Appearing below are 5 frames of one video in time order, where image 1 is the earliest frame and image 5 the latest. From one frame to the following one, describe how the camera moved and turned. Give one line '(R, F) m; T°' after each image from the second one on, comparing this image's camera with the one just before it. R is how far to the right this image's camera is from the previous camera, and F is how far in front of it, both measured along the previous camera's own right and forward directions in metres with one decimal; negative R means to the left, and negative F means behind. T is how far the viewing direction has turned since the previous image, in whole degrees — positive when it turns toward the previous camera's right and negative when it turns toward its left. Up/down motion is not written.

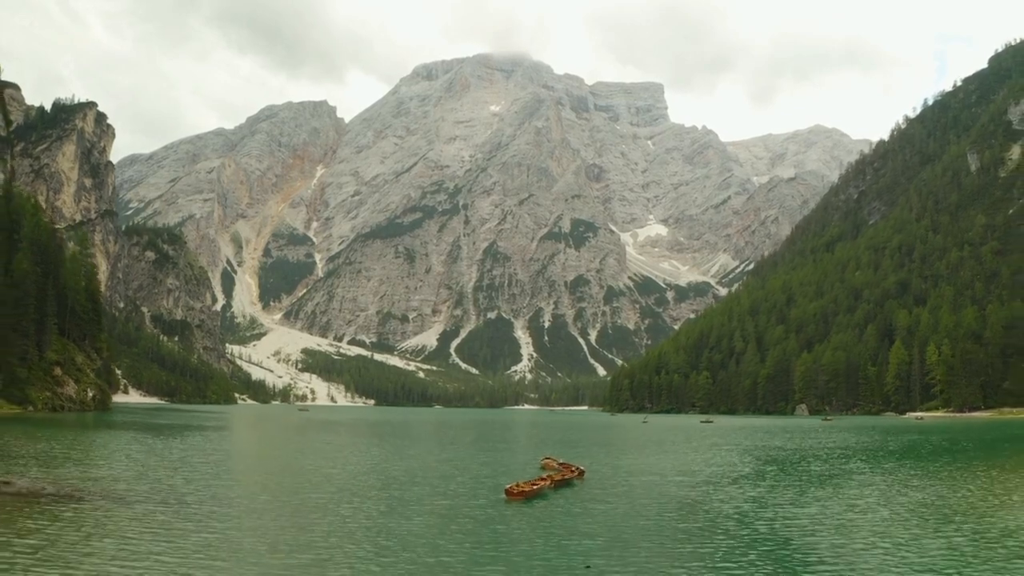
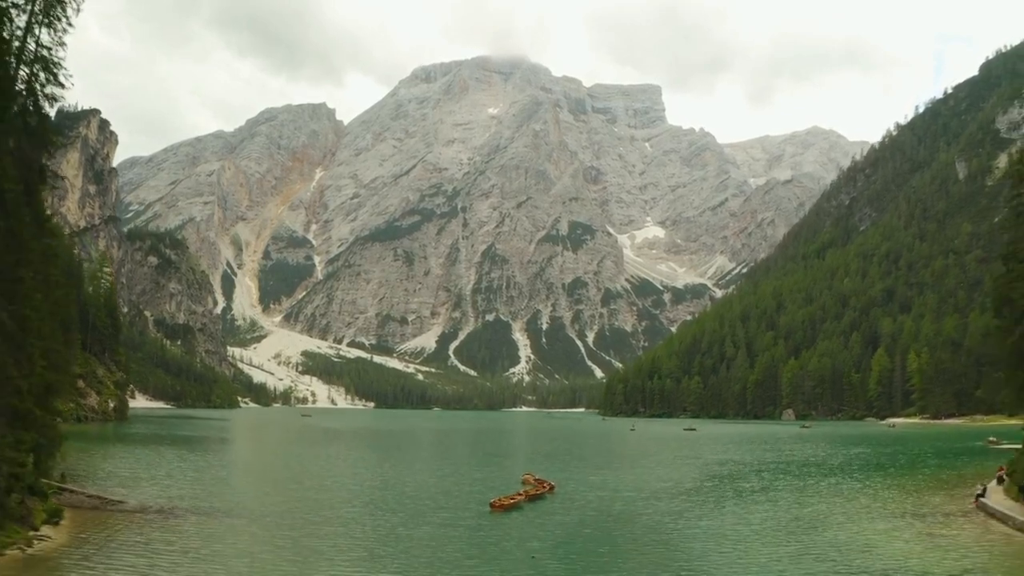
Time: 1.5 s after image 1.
(+0.7, -7.8) m; 0°
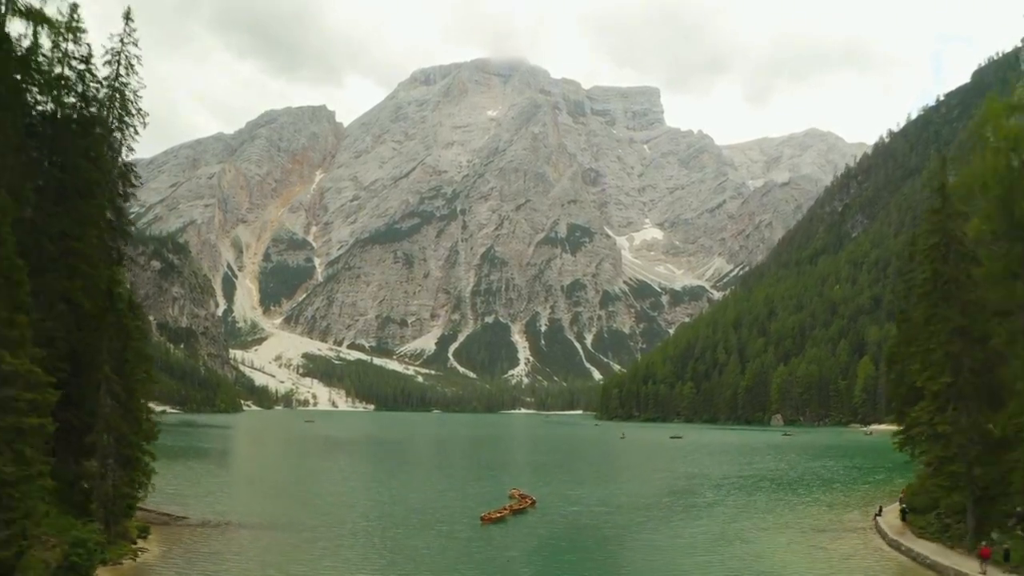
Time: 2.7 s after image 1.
(+0.7, -7.4) m; 0°
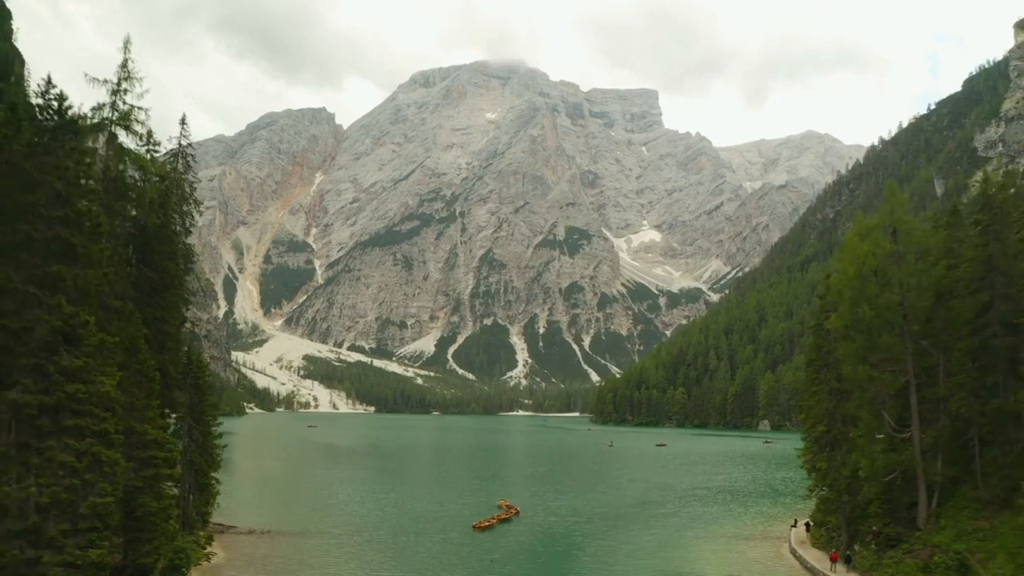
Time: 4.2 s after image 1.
(+0.8, -8.9) m; 0°
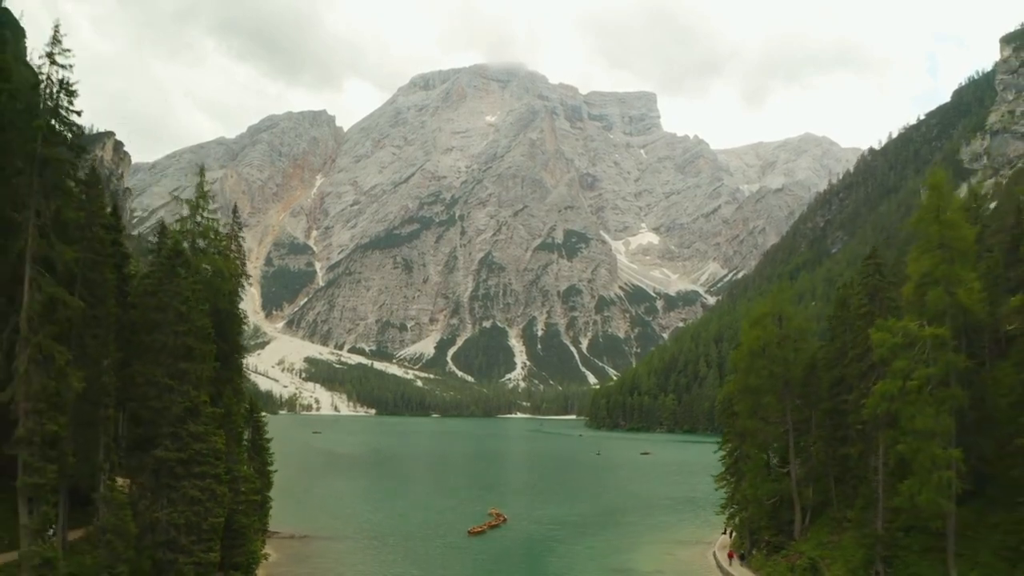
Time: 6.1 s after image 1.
(+0.9, -11.8) m; 0°
